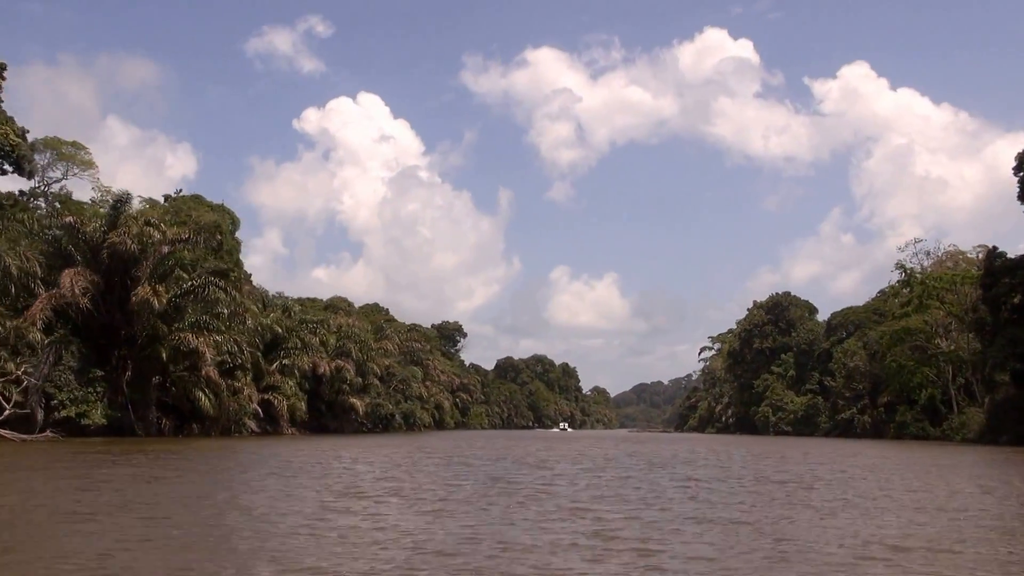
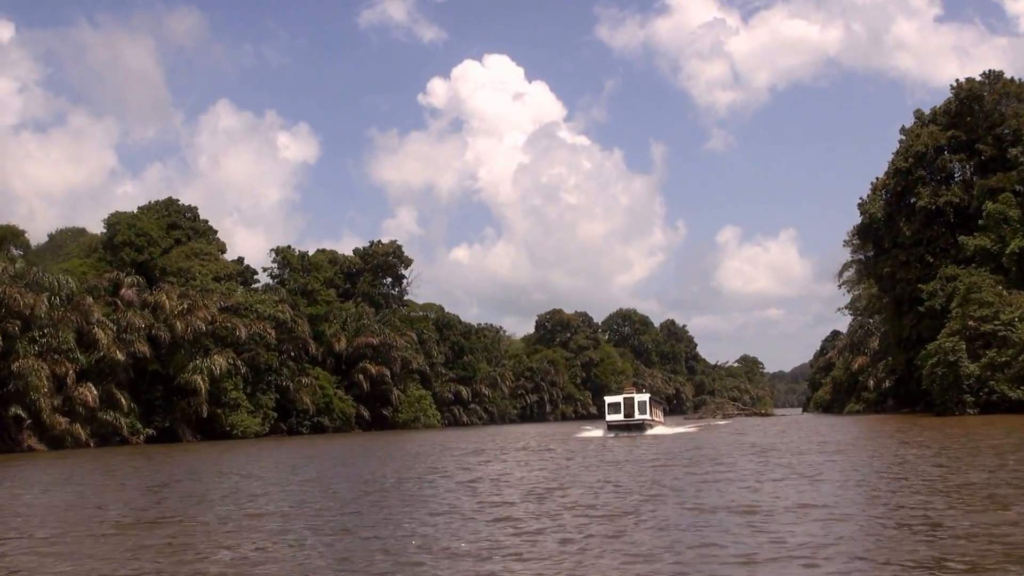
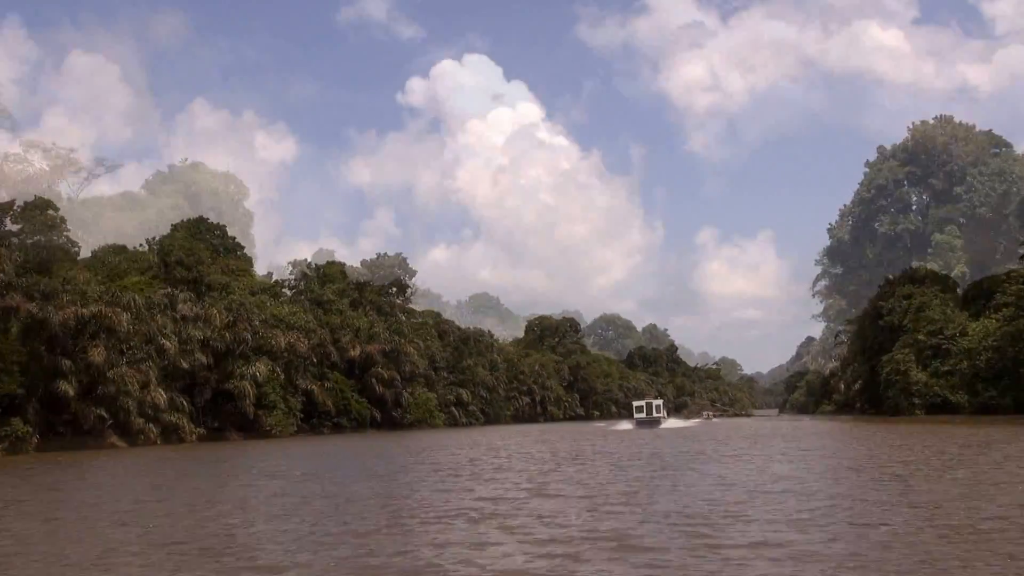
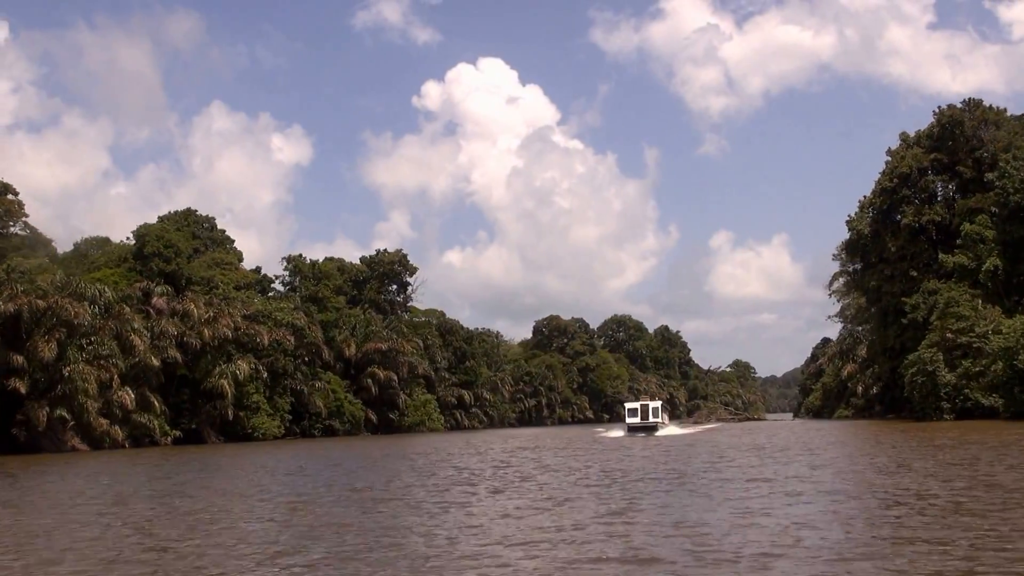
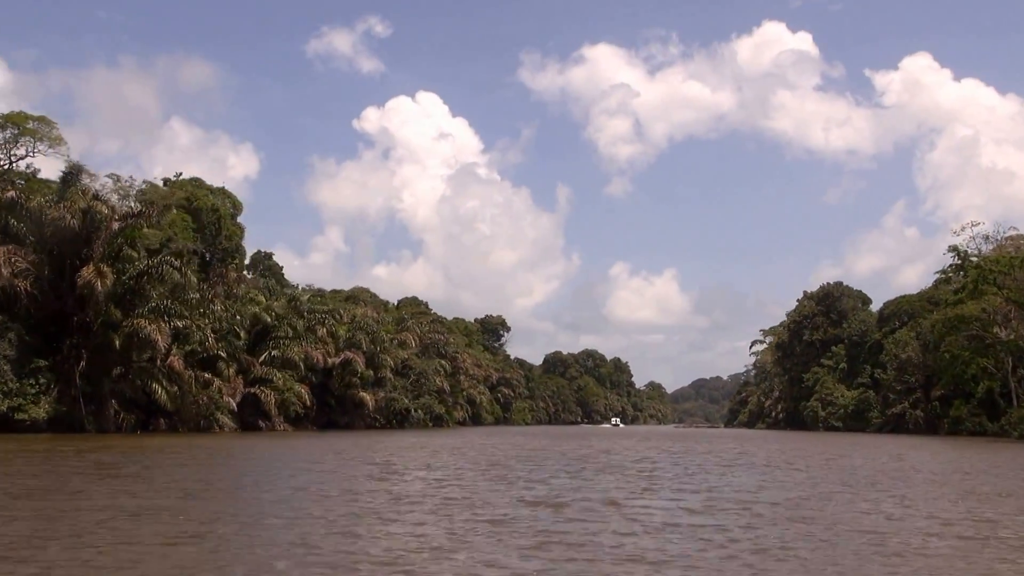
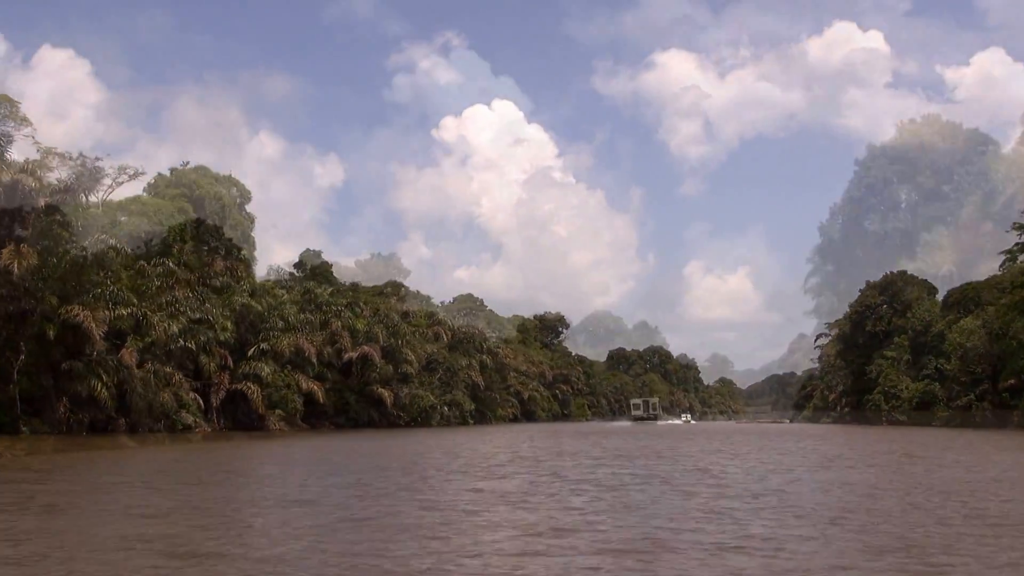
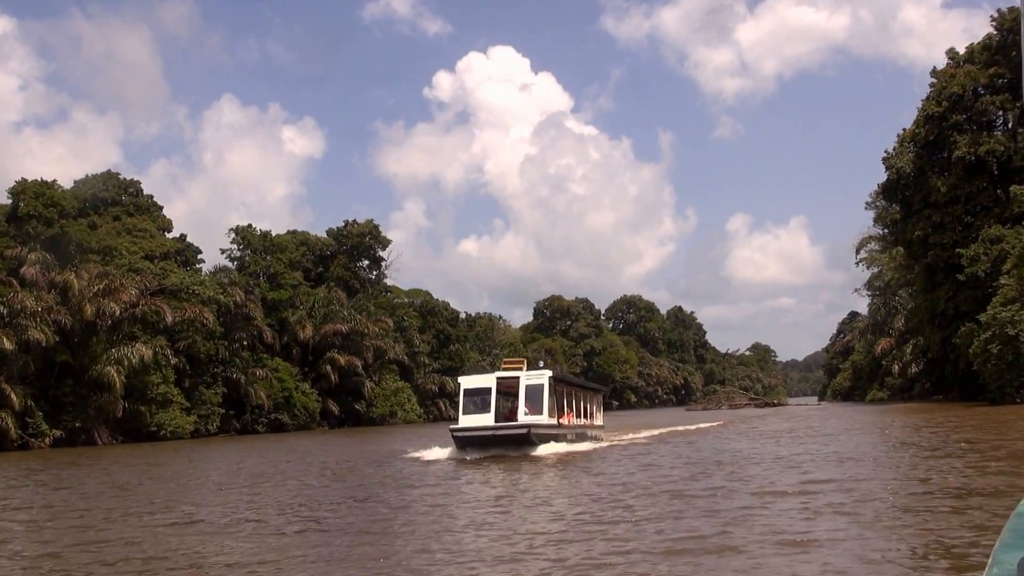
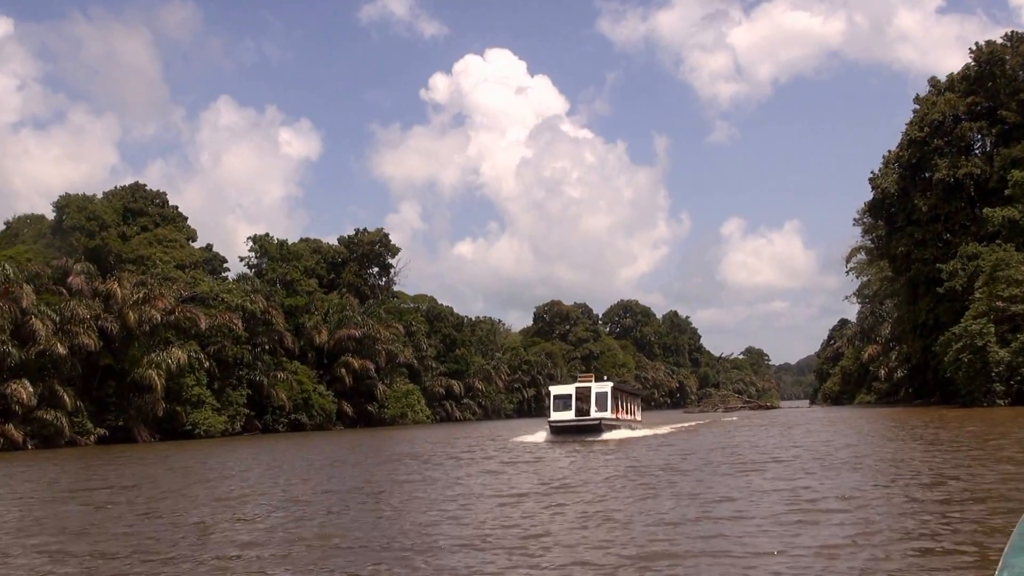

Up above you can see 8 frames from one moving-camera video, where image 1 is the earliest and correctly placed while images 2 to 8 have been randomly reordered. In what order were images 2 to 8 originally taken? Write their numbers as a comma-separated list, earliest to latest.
5, 6, 3, 4, 2, 8, 7
